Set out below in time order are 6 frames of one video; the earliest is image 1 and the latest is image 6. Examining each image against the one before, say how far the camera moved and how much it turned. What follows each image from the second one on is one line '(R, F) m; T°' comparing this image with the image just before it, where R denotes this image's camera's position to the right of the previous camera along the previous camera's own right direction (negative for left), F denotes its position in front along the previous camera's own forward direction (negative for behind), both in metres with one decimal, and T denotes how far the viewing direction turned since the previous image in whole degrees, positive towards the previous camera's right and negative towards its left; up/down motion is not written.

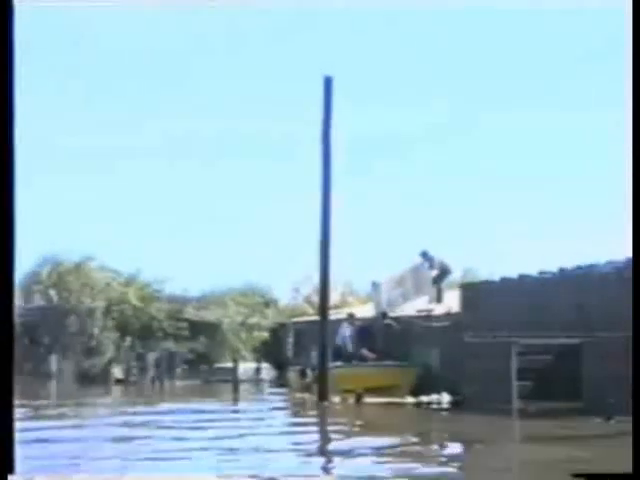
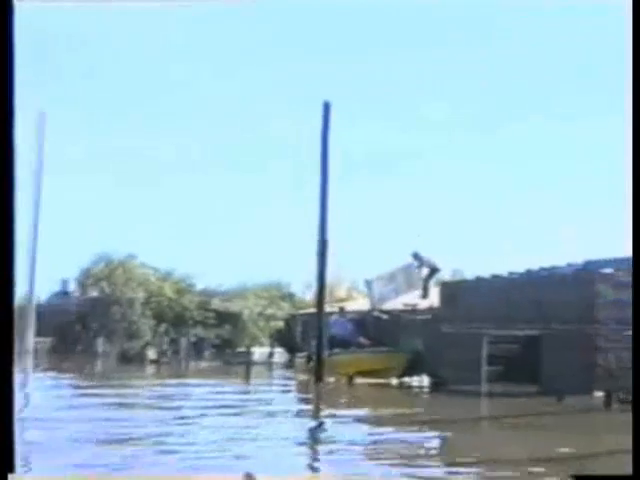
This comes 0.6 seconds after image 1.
(+0.4, -0.7) m; -5°
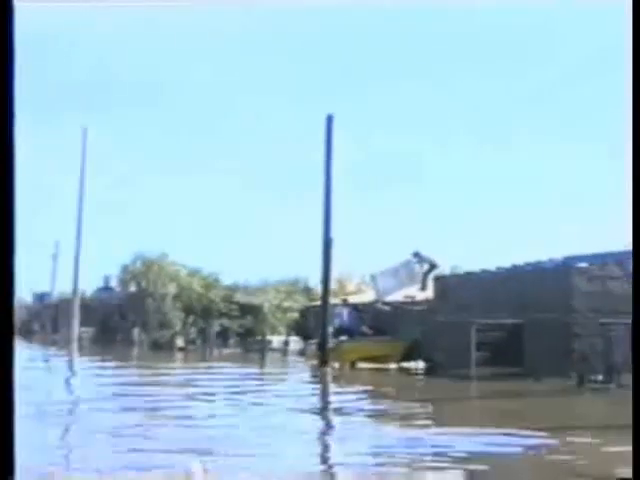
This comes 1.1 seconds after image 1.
(-0.1, -0.5) m; +1°
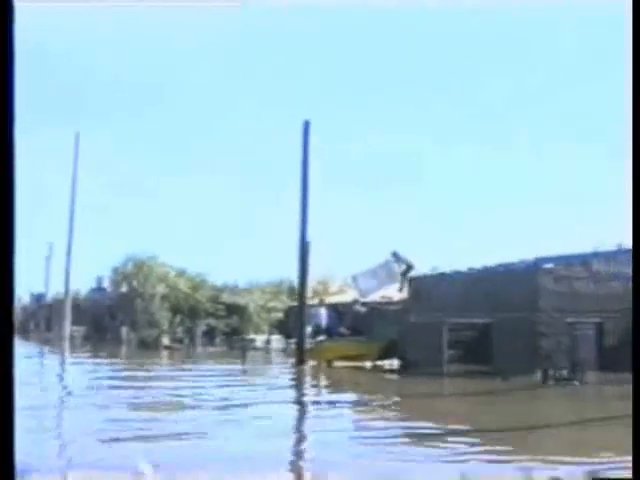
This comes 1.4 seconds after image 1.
(0.0, -0.2) m; +1°
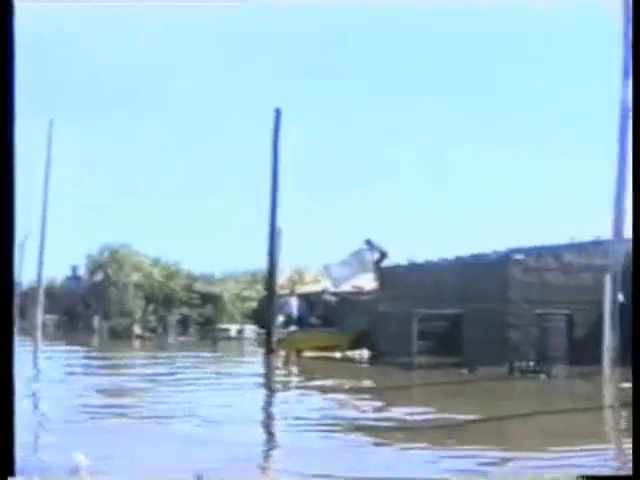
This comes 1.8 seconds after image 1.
(0.0, 0.0) m; +1°
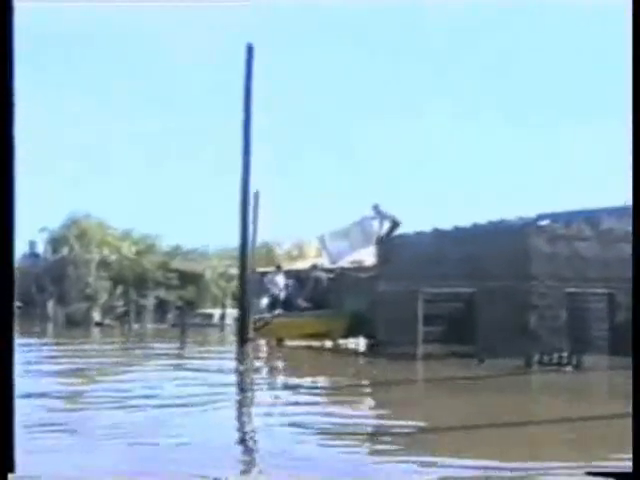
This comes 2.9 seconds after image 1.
(+0.1, +0.6) m; -1°
